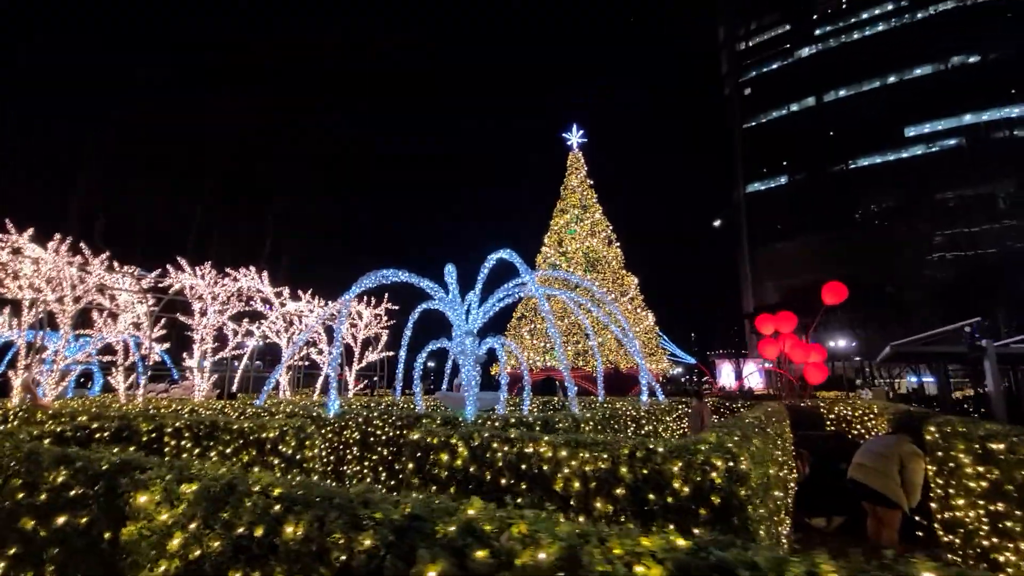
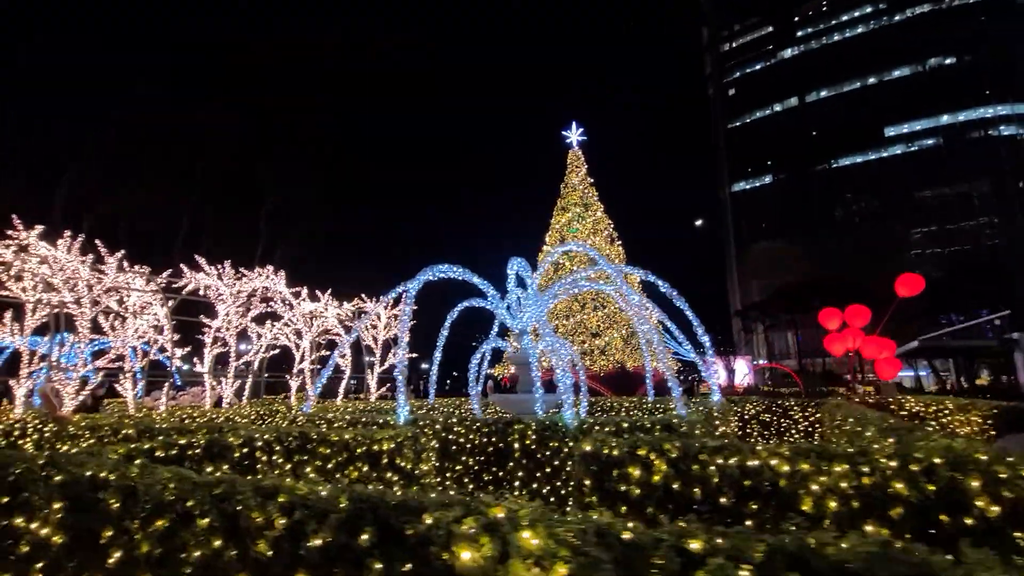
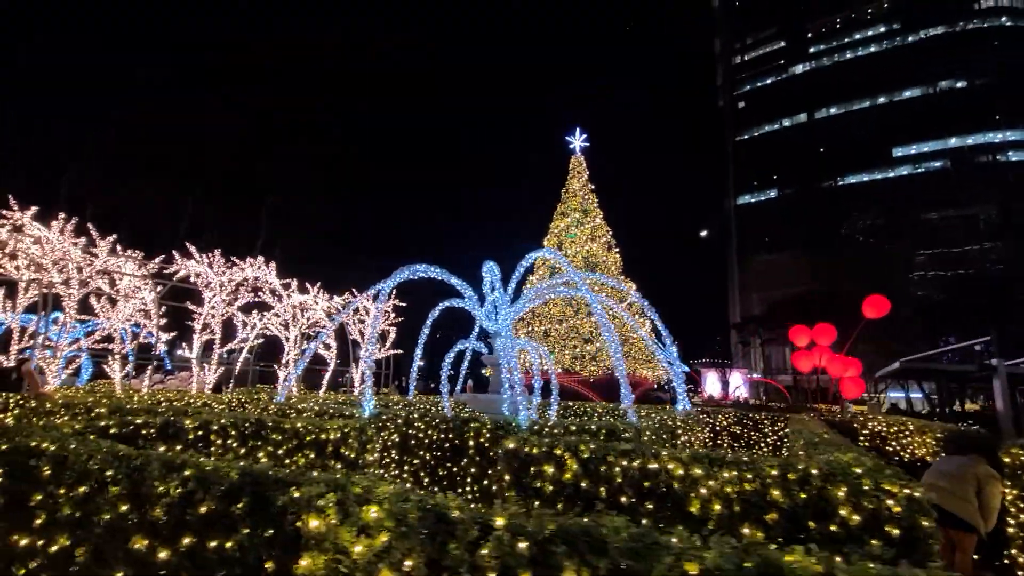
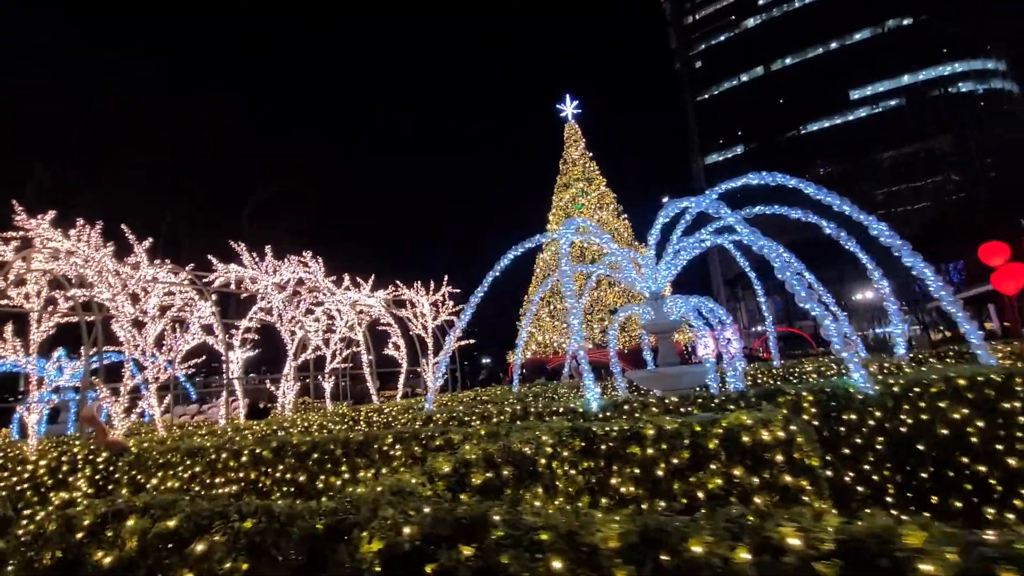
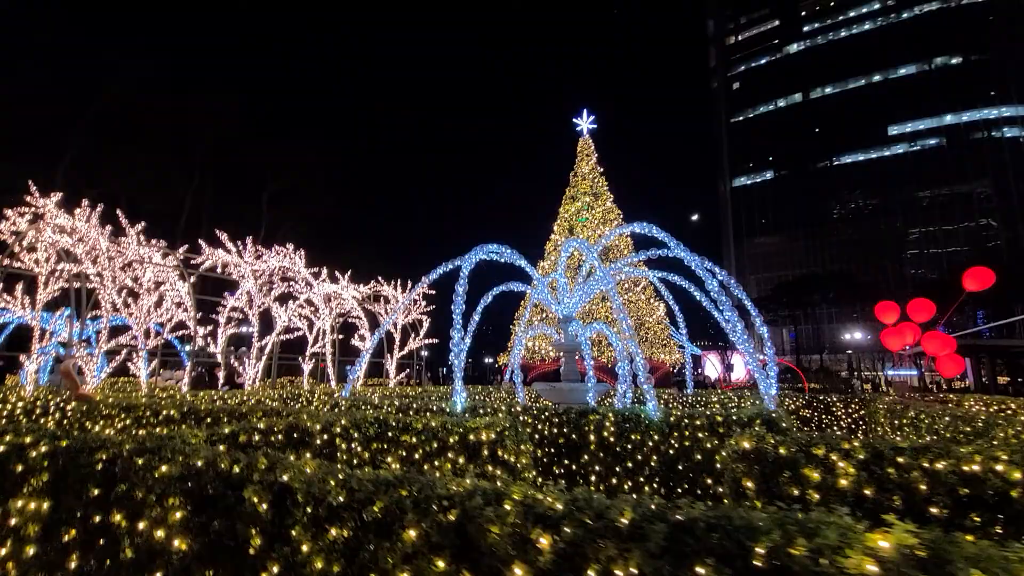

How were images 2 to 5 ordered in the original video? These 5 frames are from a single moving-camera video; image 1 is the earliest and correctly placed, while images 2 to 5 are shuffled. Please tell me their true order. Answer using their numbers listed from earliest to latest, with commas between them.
3, 2, 5, 4
